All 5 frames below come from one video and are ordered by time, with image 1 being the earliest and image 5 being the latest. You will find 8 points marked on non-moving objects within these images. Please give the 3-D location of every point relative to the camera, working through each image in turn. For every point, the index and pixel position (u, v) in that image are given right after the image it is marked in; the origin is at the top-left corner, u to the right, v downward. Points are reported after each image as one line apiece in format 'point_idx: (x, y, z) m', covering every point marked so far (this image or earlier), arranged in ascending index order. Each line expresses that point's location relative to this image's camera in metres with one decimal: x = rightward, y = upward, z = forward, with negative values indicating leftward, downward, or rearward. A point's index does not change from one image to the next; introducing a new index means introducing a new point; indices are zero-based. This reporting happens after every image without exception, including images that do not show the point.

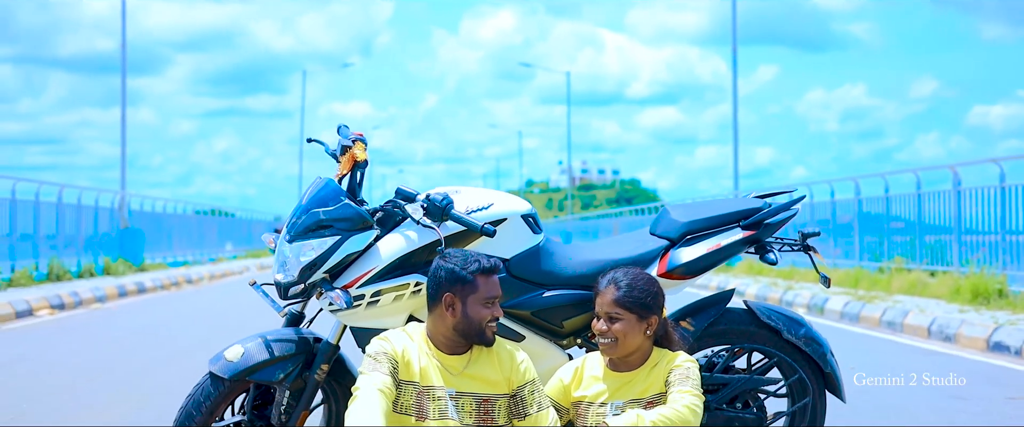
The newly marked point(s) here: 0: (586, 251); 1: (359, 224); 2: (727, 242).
0: (+0.2, -0.1, +4.0) m
1: (-0.4, 0.0, +3.7) m
2: (+0.6, -0.1, +3.8) m
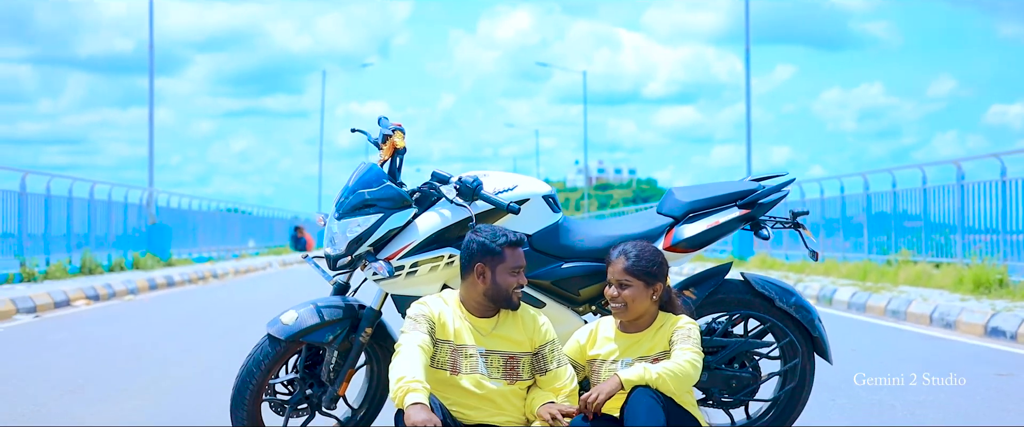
0: (+0.3, 0.0, +4.5) m
1: (-0.4, 0.0, +4.2) m
2: (+0.7, 0.0, +4.3) m
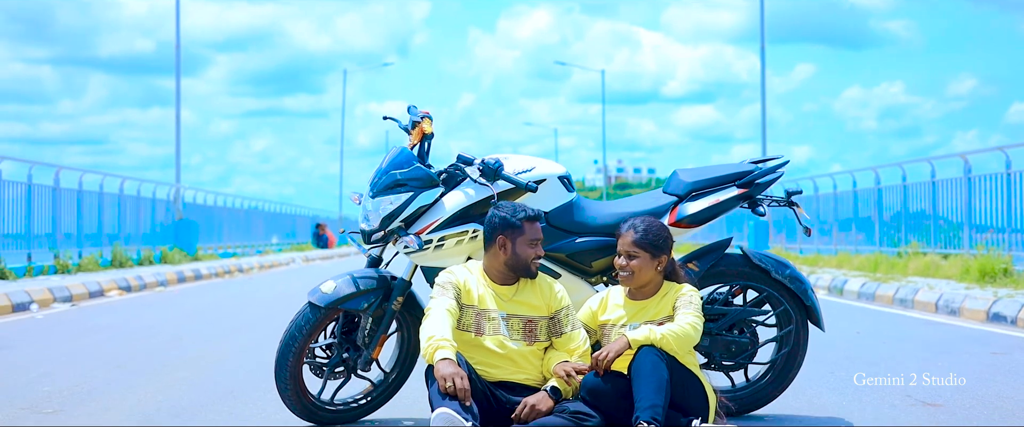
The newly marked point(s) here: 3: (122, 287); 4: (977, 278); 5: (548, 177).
0: (+0.4, 0.0, +4.9) m
1: (-0.3, +0.1, +4.7) m
2: (+0.7, +0.1, +4.7) m
3: (-4.6, -0.9, +15.8) m
4: (+4.2, -0.6, +12.3) m
5: (+0.1, +0.1, +4.7) m
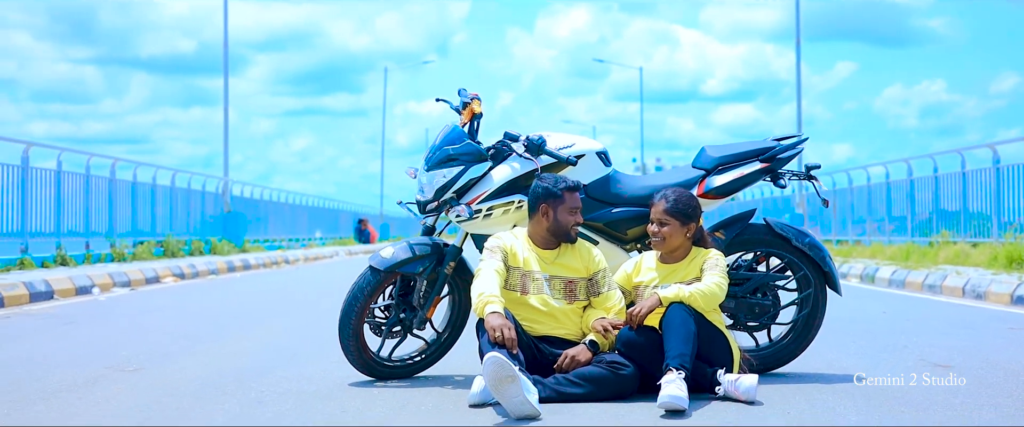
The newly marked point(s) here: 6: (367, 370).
0: (+0.5, +0.1, +5.3) m
1: (-0.1, +0.2, +5.1) m
2: (+0.9, +0.2, +5.2) m
3: (-4.1, -0.7, +16.4) m
4: (+4.6, -0.5, +12.6) m
5: (+0.3, +0.2, +5.2) m
6: (-0.6, -0.6, +5.3) m
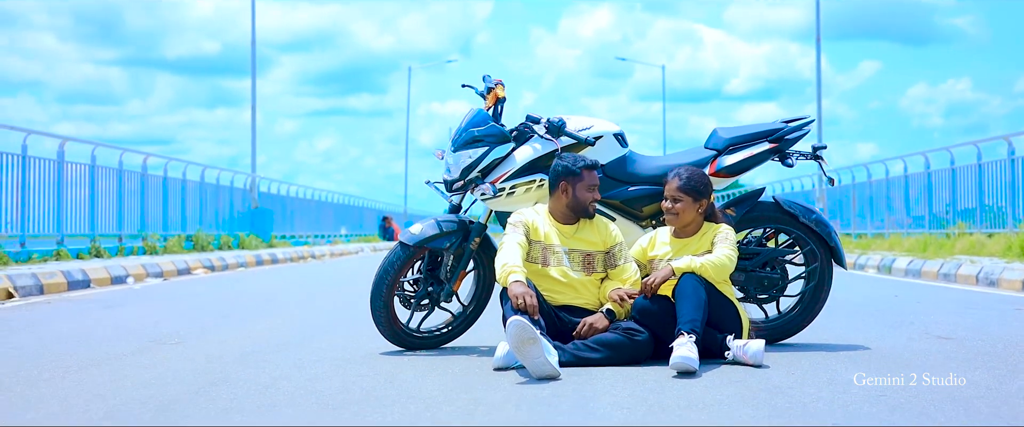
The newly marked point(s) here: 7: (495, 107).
0: (+0.6, +0.2, +5.6) m
1: (0.0, +0.3, +5.4) m
2: (+1.0, +0.2, +5.5) m
3: (-3.8, -0.7, +16.8) m
4: (+4.8, -0.4, +12.8) m
5: (+0.4, +0.3, +5.5) m
6: (-0.5, -0.5, +5.6) m
7: (-0.1, +0.4, +5.6) m
